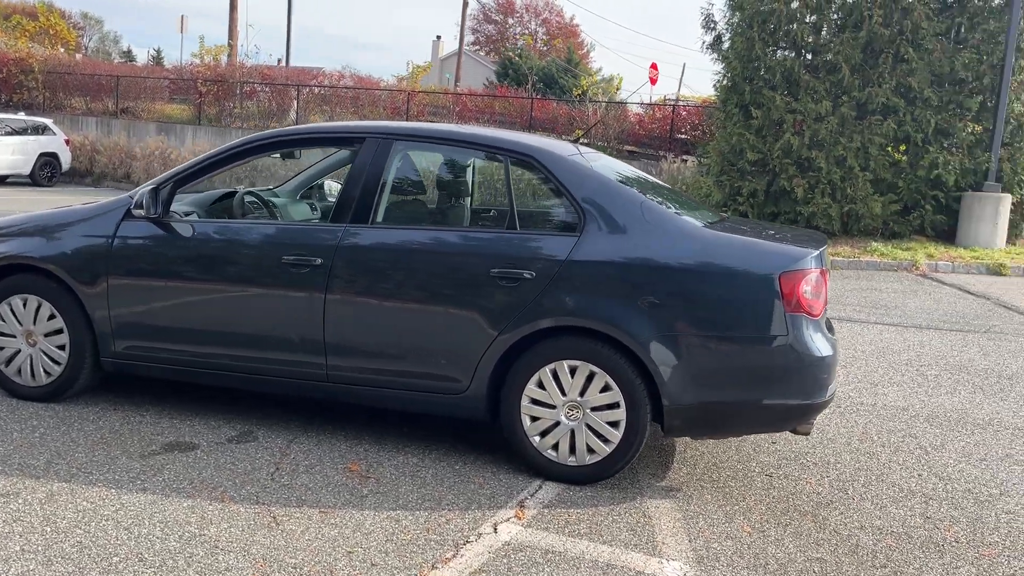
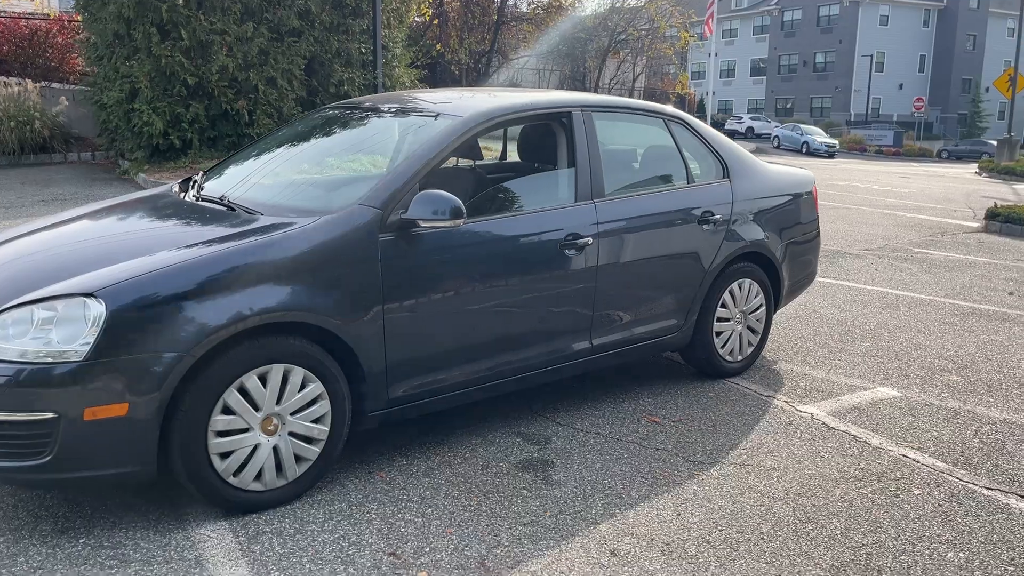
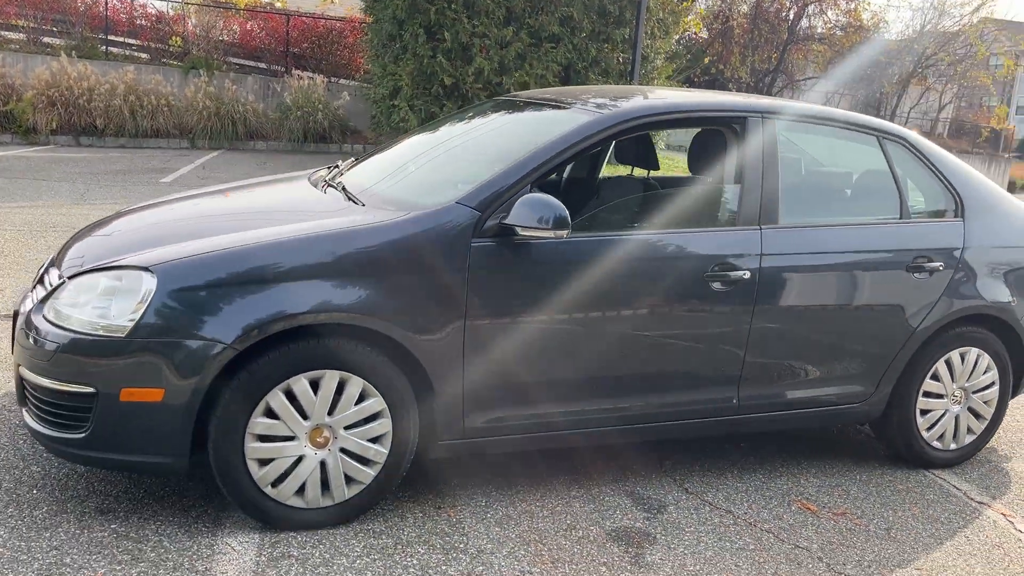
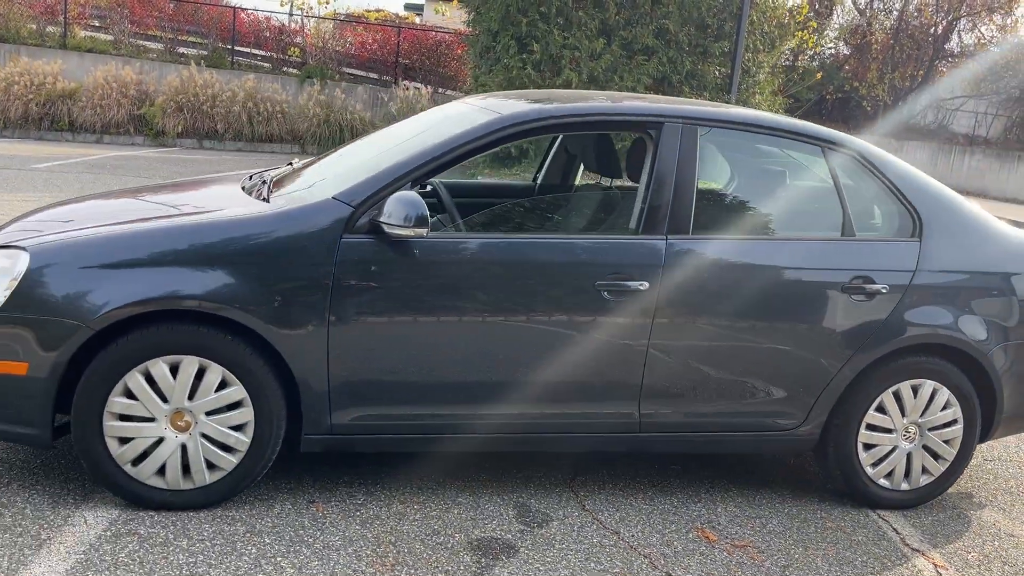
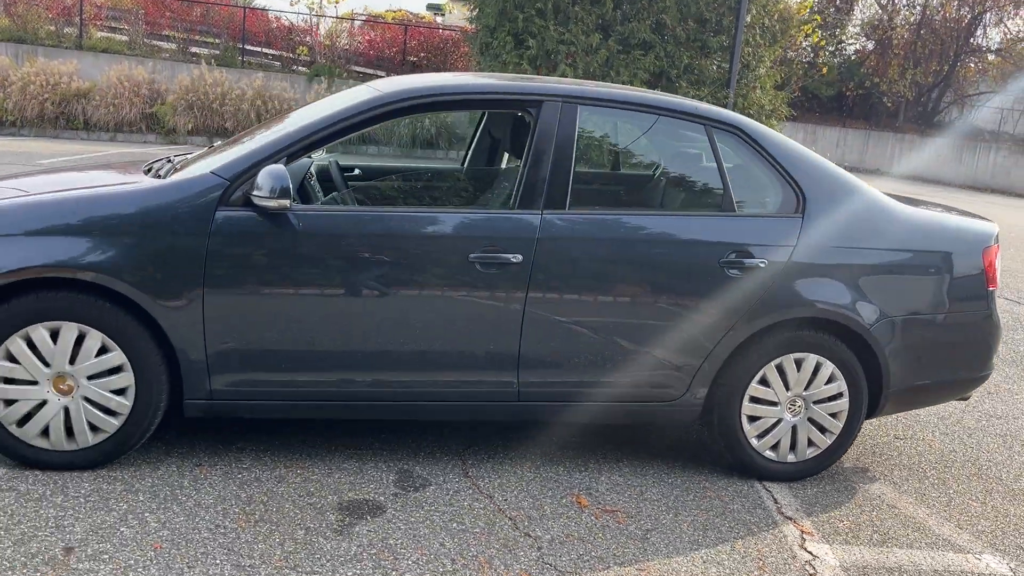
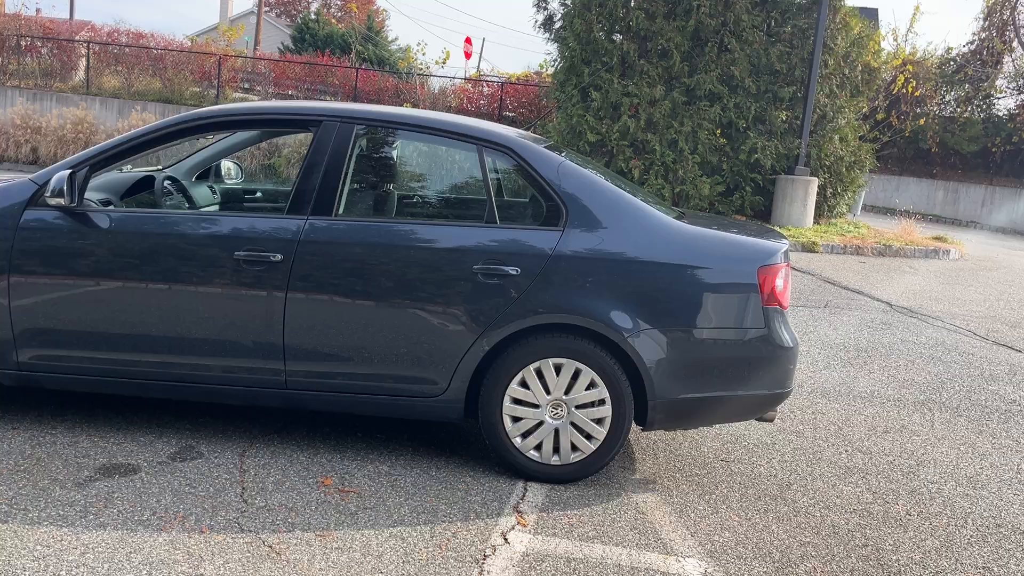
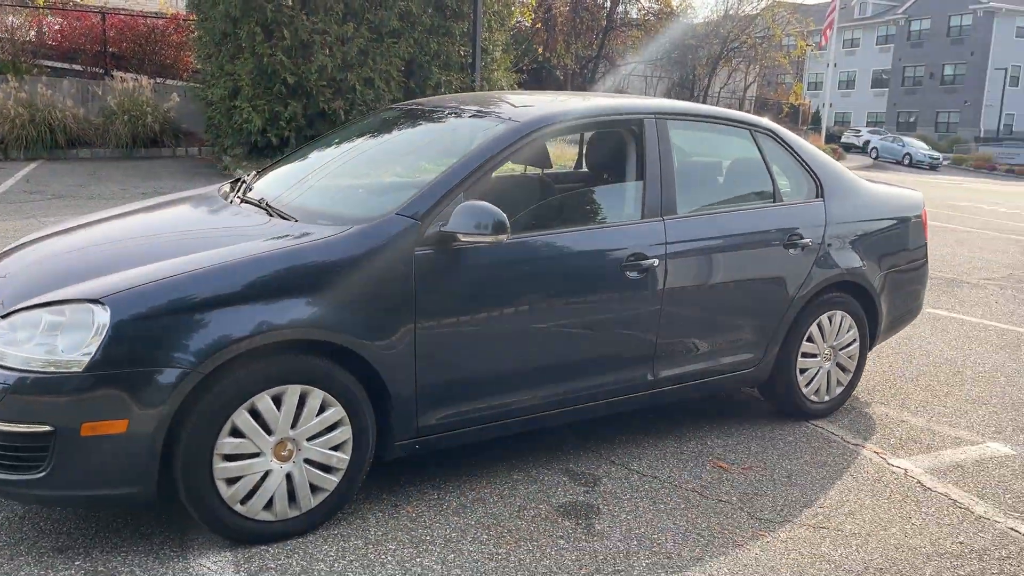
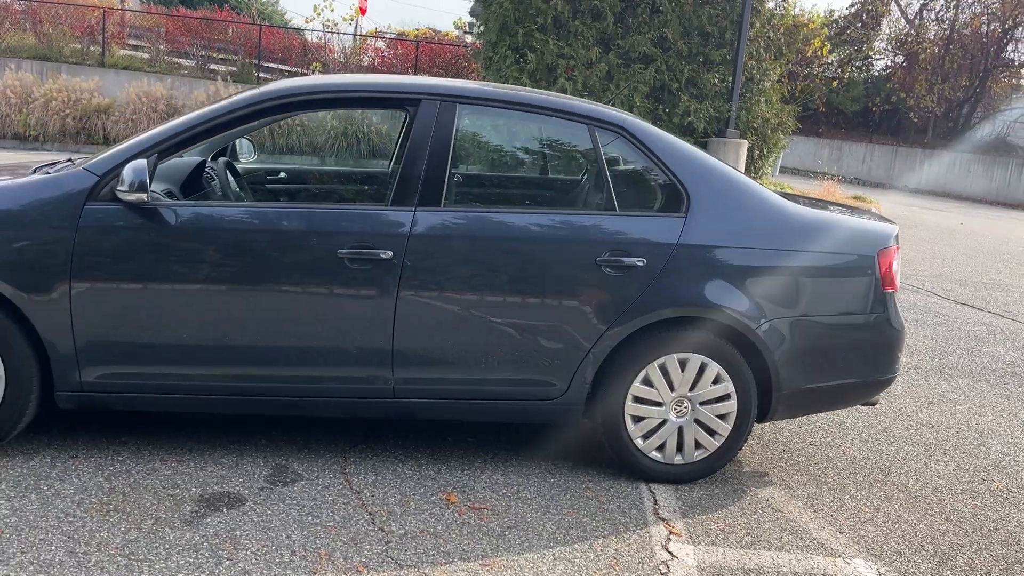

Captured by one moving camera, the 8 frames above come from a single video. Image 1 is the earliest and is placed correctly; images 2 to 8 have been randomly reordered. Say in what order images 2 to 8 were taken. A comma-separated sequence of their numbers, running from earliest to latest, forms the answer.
6, 8, 5, 4, 3, 7, 2
